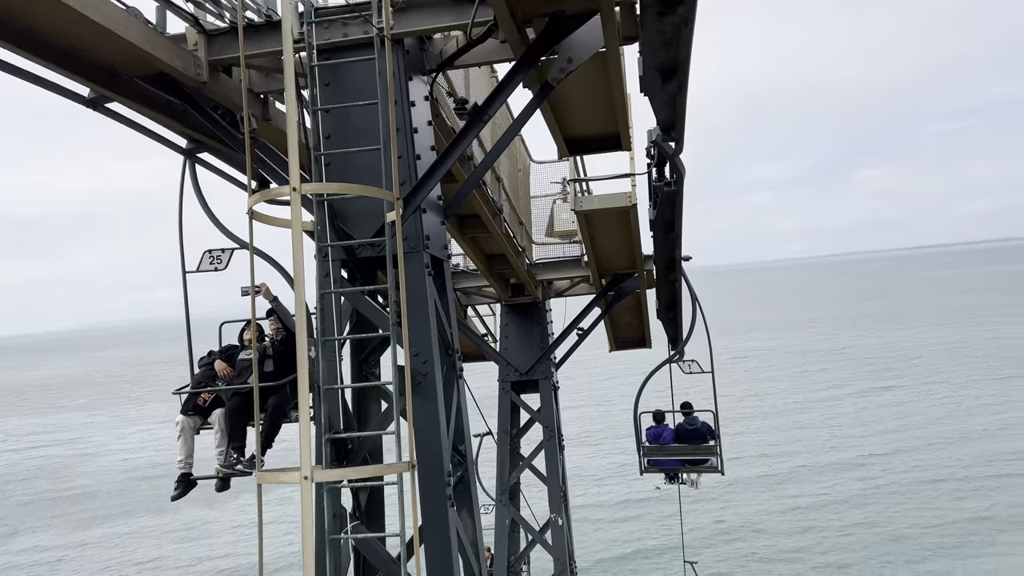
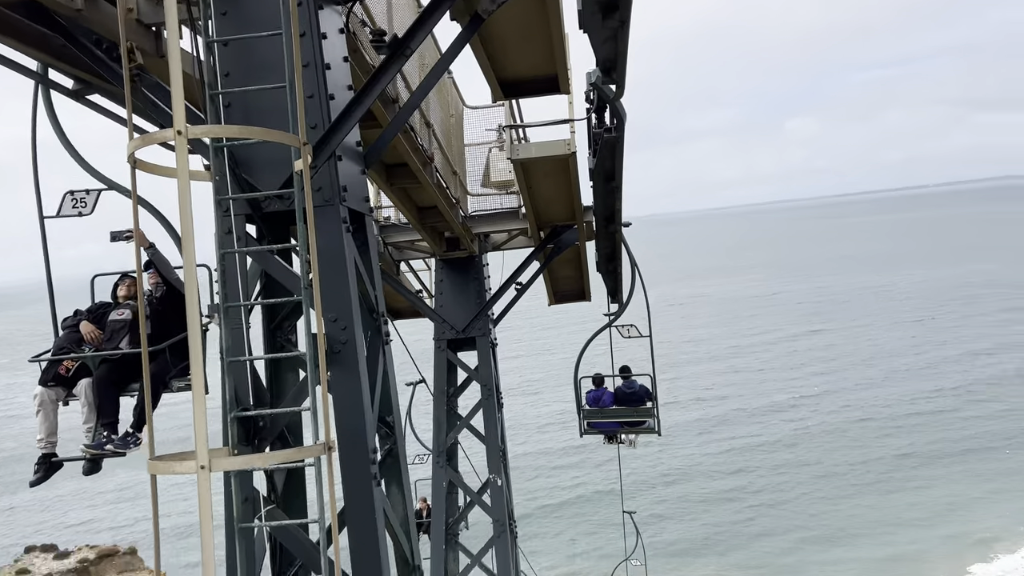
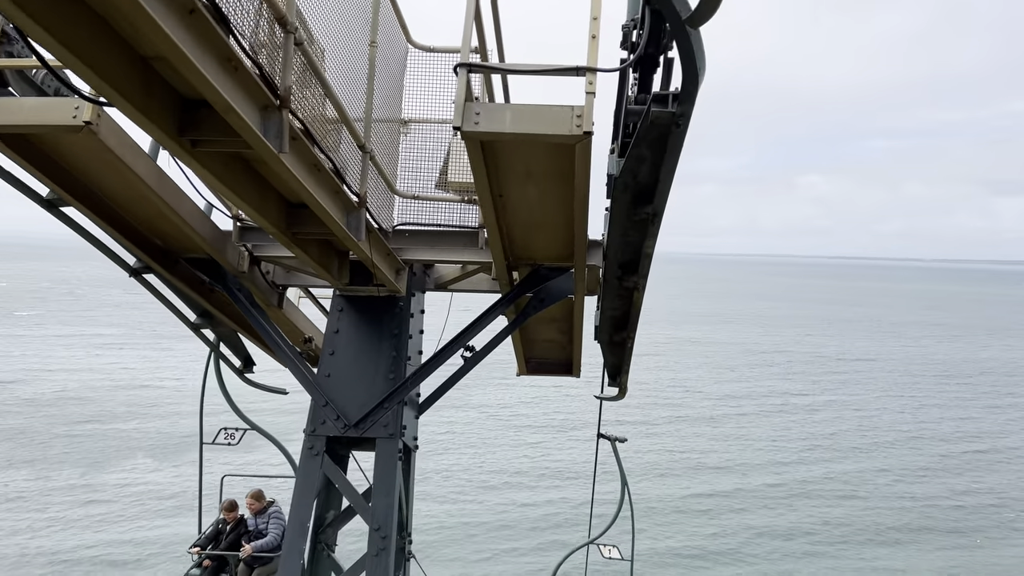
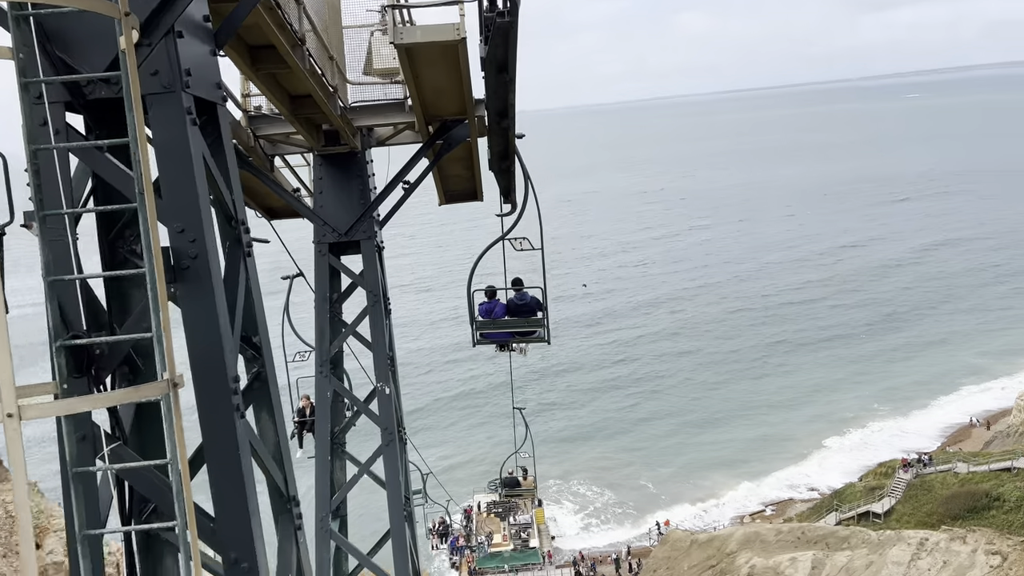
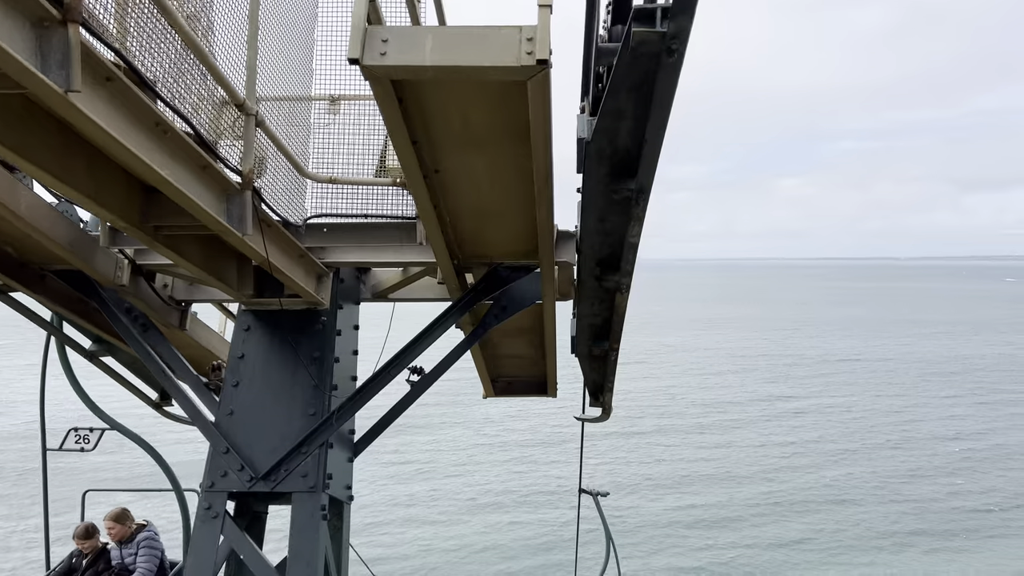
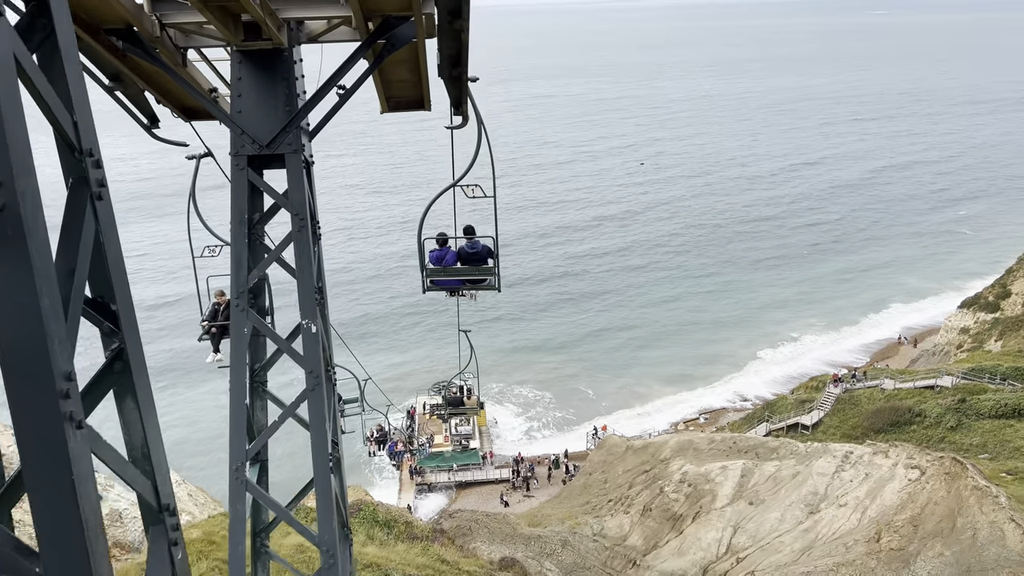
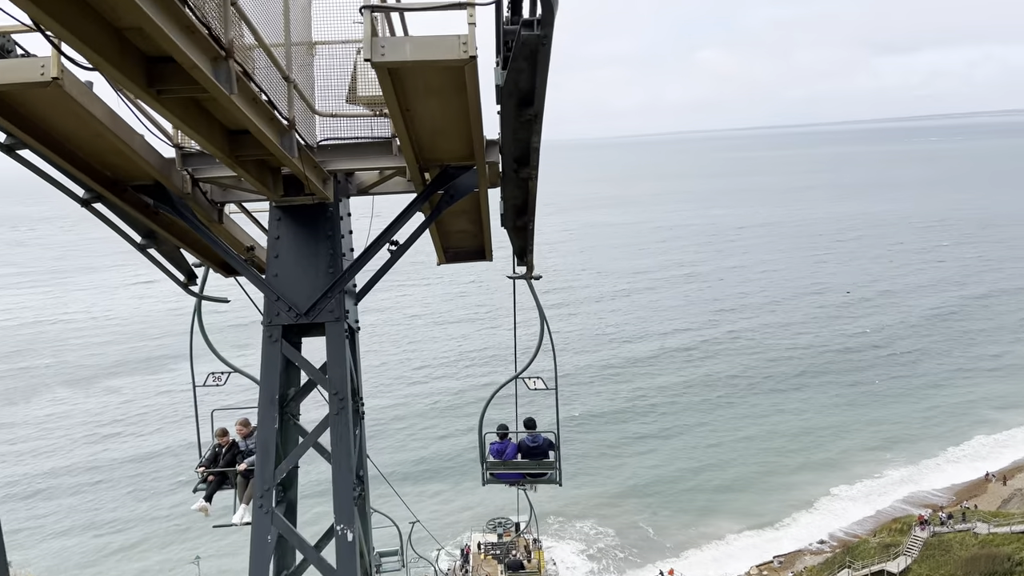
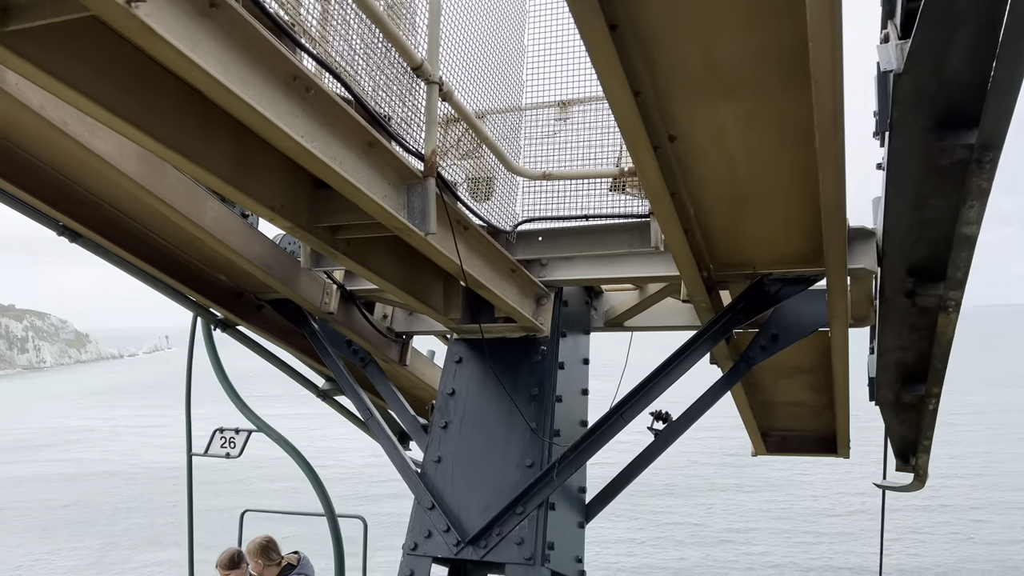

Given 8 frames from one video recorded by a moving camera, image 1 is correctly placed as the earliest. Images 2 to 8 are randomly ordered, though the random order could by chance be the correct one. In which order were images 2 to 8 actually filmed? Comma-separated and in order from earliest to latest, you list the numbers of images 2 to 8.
2, 4, 6, 7, 3, 5, 8
